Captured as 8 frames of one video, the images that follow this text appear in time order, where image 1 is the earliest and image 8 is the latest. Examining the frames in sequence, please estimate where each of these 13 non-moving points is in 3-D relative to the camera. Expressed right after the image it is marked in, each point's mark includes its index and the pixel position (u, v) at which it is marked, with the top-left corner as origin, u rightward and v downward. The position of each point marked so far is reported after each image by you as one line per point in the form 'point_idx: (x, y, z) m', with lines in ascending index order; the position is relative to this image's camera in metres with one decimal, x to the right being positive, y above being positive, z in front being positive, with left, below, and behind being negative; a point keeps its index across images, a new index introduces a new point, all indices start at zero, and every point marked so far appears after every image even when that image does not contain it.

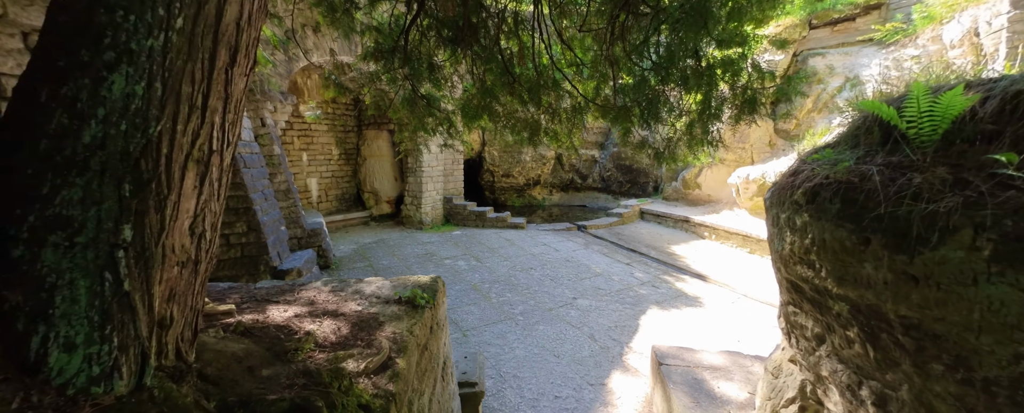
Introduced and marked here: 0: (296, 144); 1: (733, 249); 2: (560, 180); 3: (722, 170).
0: (-4.3, +1.2, +7.8) m
1: (+3.9, -0.7, +6.9) m
2: (+1.4, +0.7, +11.2) m
3: (+4.4, +0.7, +8.2) m
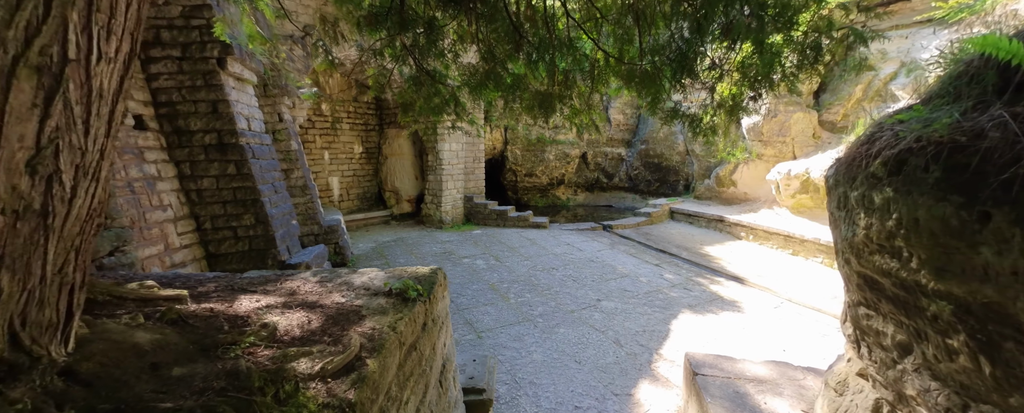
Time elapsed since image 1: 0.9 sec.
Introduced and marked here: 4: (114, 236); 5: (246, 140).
0: (-3.8, +1.3, +7.8) m
1: (+4.2, -0.7, +6.4) m
2: (+2.0, +0.7, +10.9) m
3: (+4.8, +0.8, +7.6) m
4: (-2.1, -0.1, +2.1) m
5: (-2.3, +0.6, +3.5) m
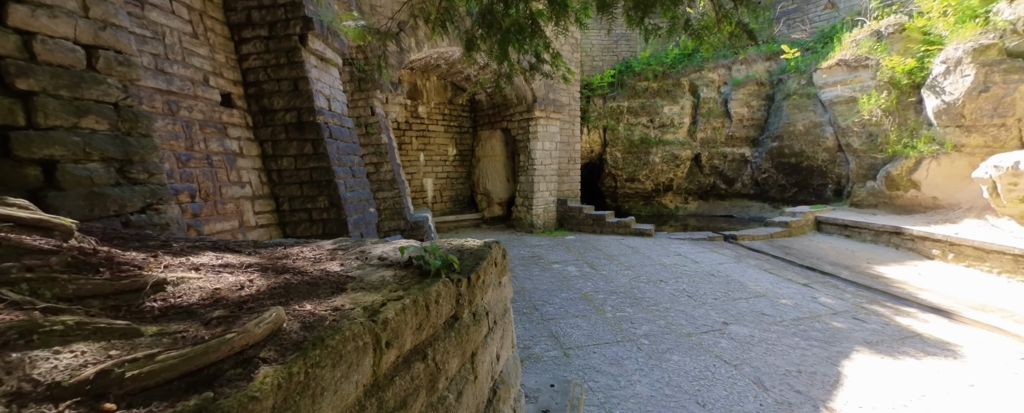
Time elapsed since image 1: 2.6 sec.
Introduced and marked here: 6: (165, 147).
0: (-2.0, +1.3, +7.9) m
1: (+5.4, -0.8, +4.4) m
2: (+4.4, +0.5, +9.4) m
3: (+6.4, +0.6, +5.6) m
4: (-1.7, +0.1, +1.8) m
5: (-1.6, +0.7, +3.3) m
6: (-2.2, +0.4, +2.5) m
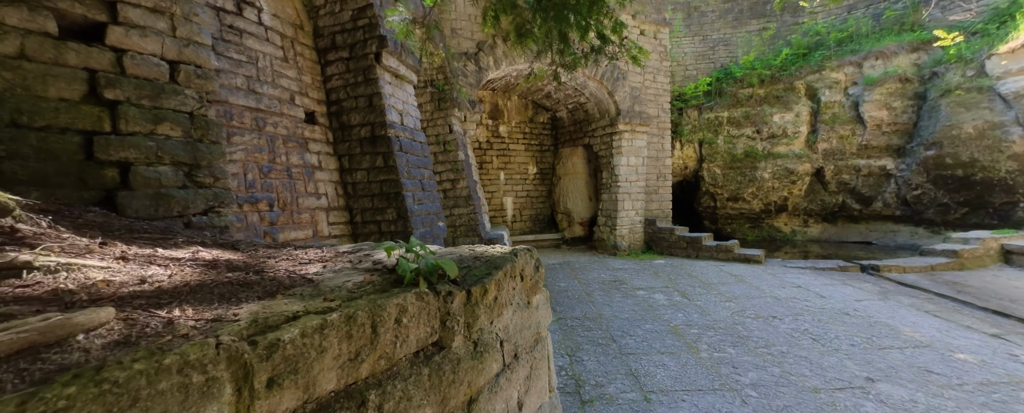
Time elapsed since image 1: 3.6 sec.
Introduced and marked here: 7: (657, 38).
0: (-0.3, +0.9, +7.9) m
1: (+6.1, -1.0, +2.8) m
2: (+6.2, 0.0, +7.9) m
3: (+7.2, +0.4, +3.8) m
4: (-1.4, +0.1, +1.9) m
5: (-1.0, +0.6, +3.3) m
6: (-1.8, +0.3, +2.7) m
7: (+2.6, +3.1, +7.2) m
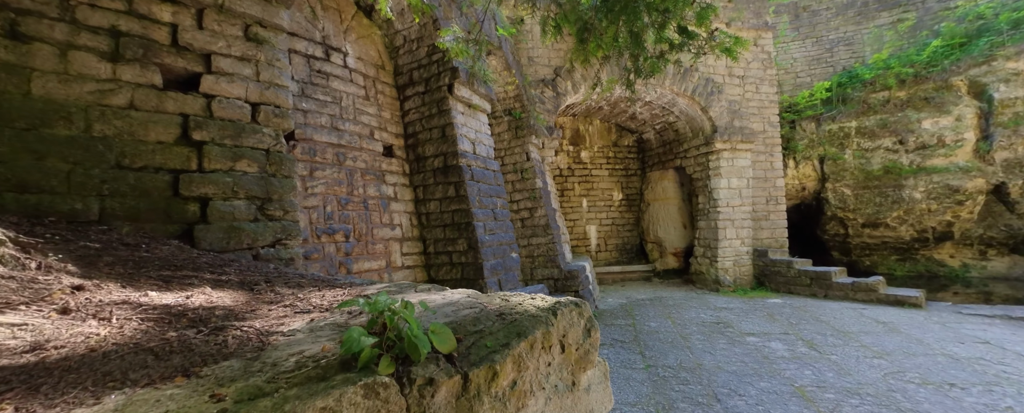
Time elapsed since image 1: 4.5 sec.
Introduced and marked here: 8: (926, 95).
0: (+1.2, +0.3, +7.6) m
1: (+6.4, -1.0, +1.1) m
2: (+7.6, -0.4, +6.1) m
3: (+7.8, +0.3, +1.9) m
4: (-1.1, -0.1, +1.9) m
5: (-0.4, +0.4, +3.3) m
6: (-1.3, +0.1, +2.8) m
7: (+4.0, +2.6, +6.4) m
8: (+6.4, +1.7, +6.2) m
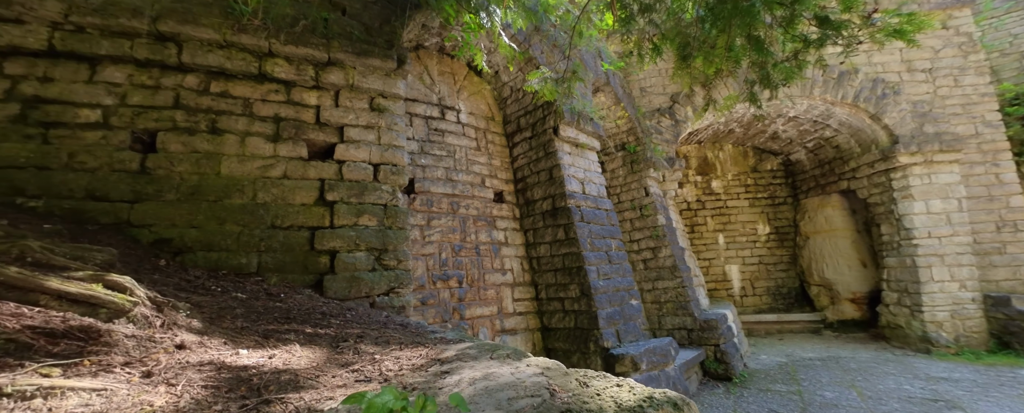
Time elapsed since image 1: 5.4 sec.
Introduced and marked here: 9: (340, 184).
0: (+3.4, -0.3, +6.7) m
1: (+6.3, -0.8, -1.1) m
2: (+9.0, -0.5, +3.3) m
3: (+7.8, +0.5, -0.6) m
4: (-0.6, -0.4, +2.1) m
5: (+0.5, 0.0, +3.2) m
6: (-0.5, -0.2, +2.9) m
7: (+5.6, +2.3, +5.0) m
8: (+7.8, +1.5, +3.9) m
9: (-0.9, +0.1, +2.1) m
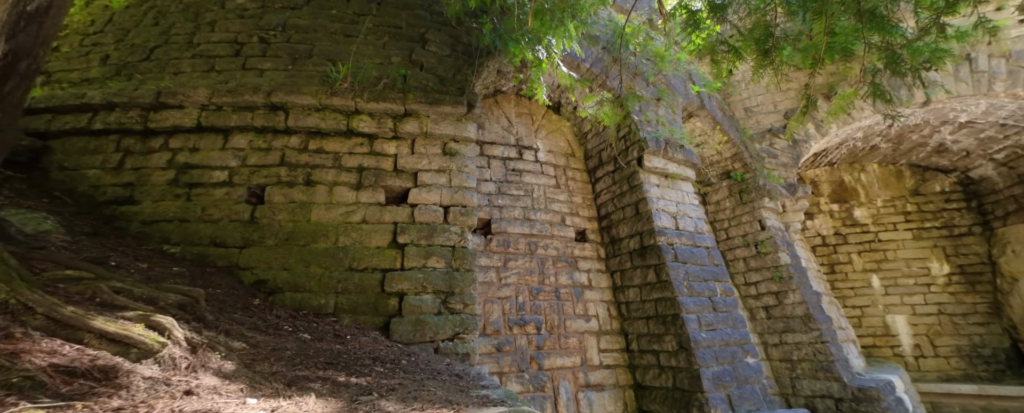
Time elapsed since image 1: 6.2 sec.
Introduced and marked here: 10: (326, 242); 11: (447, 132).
0: (+4.8, -0.8, +5.5) m
1: (+5.6, -0.3, -2.9) m
2: (+9.4, -0.4, +0.7) m
3: (+7.2, +1.0, -2.6) m
4: (-0.3, -0.6, +2.0) m
5: (+1.1, -0.2, +2.8) m
6: (+0.1, -0.5, +2.8) m
7: (+6.4, +2.0, +3.6) m
8: (+8.4, +1.5, +1.9) m
9: (-0.6, -0.1, +2.2) m
10: (-1.0, -0.2, +2.1) m
11: (-0.4, +0.5, +2.5) m
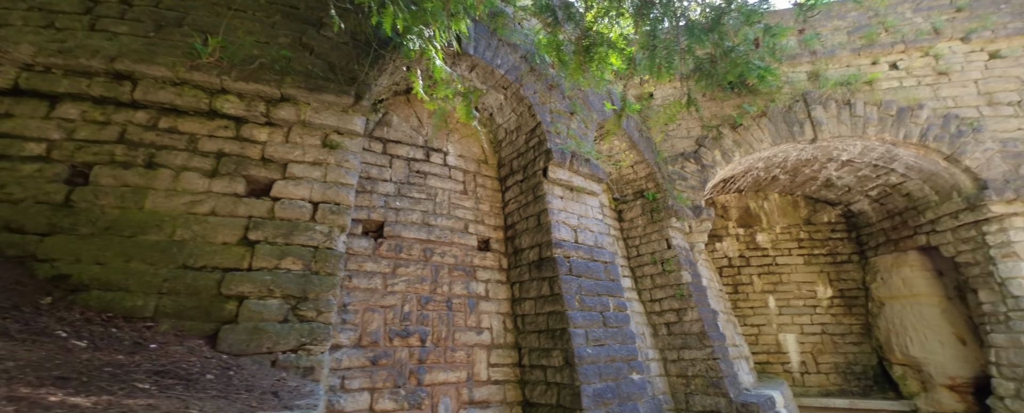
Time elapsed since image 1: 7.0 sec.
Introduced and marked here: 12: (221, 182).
0: (+3.7, -1.2, +5.9) m
1: (+5.6, -0.5, -2.3) m
2: (+8.8, -0.9, +1.8) m
3: (+7.2, +0.7, -1.8) m
4: (-0.9, -0.6, +1.8) m
5: (+0.4, -0.3, +2.8) m
6: (-0.7, -0.6, +2.6) m
7: (+5.7, +1.6, +4.3) m
8: (+7.8, +1.0, +2.8) m
9: (-1.2, -0.1, +1.9) m
10: (-1.6, -0.1, +1.8) m
11: (-1.0, +0.5, +2.3) m
12: (-1.5, +0.1, +2.0) m
